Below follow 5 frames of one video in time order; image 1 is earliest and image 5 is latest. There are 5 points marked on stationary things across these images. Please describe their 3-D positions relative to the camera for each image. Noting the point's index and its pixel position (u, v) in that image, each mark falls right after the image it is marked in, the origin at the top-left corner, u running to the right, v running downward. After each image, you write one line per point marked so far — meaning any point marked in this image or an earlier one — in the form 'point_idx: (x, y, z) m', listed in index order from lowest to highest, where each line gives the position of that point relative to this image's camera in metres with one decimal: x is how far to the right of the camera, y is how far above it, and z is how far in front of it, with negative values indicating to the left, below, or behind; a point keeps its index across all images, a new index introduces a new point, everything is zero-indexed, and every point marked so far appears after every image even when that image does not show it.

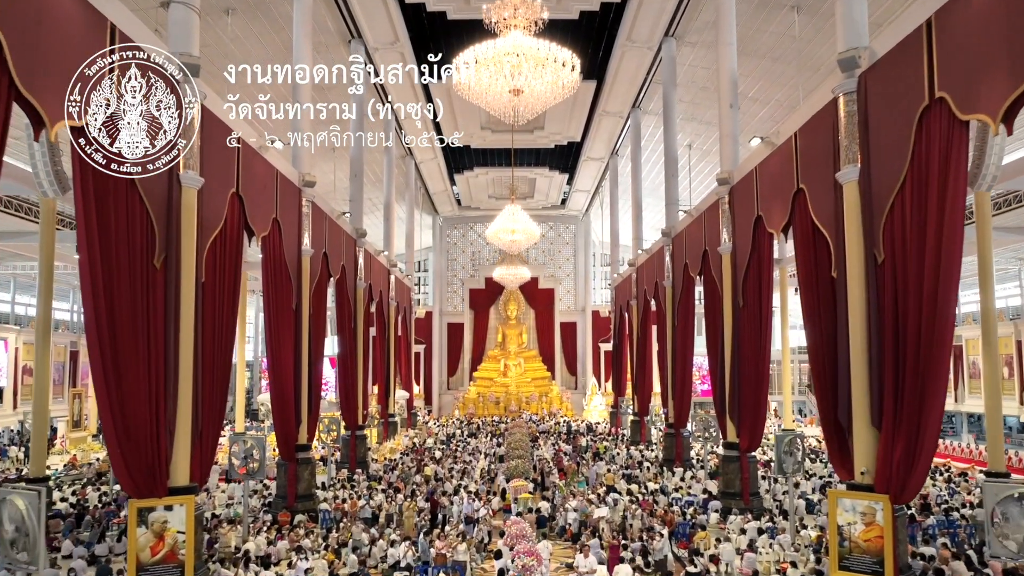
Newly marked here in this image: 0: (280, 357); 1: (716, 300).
0: (-2.6, -0.8, +7.9) m
1: (+2.7, -0.1, +9.3) m
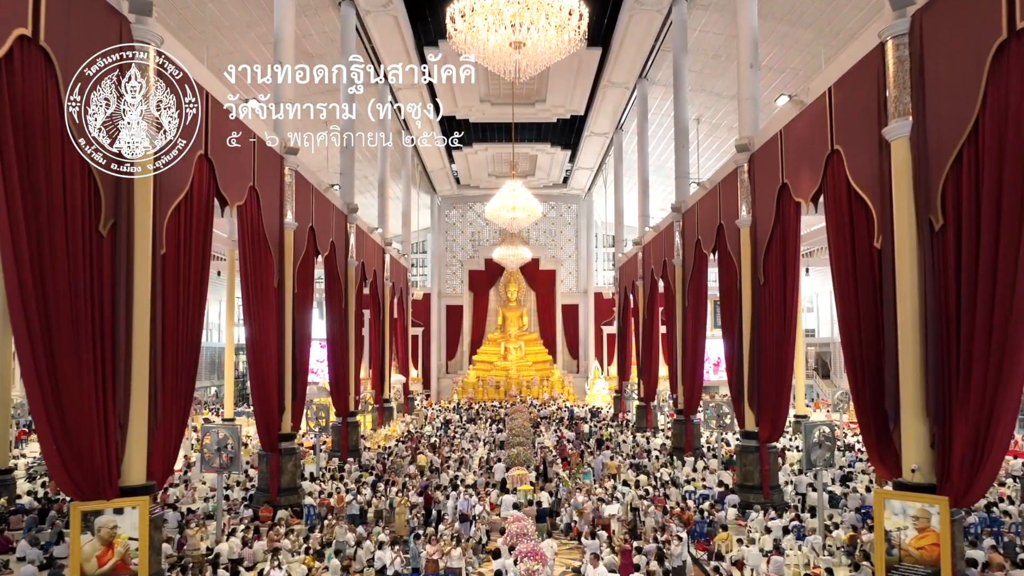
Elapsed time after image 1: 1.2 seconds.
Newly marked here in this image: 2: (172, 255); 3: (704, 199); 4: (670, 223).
0: (-2.6, -0.6, +7.2) m
1: (+2.7, +0.2, +8.6) m
2: (-2.6, +0.2, +5.3) m
3: (+2.7, +1.3, +9.9) m
4: (+2.7, +1.1, +11.8) m
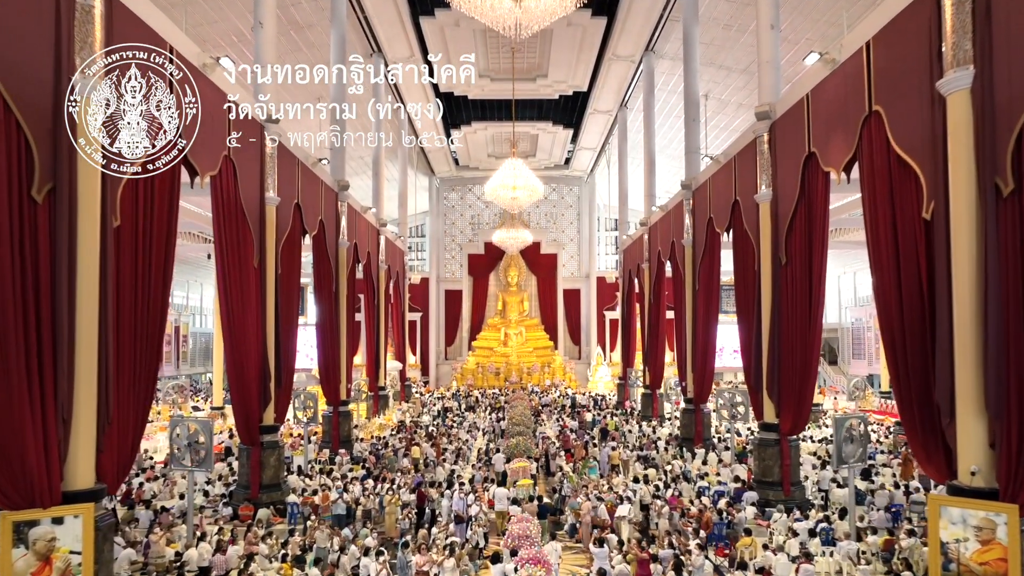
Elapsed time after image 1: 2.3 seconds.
0: (-2.6, -0.4, +6.6) m
1: (+2.7, +0.4, +8.0) m
2: (-2.6, +0.4, +4.7) m
3: (+2.7, +1.5, +9.3) m
4: (+2.7, +1.4, +11.2) m
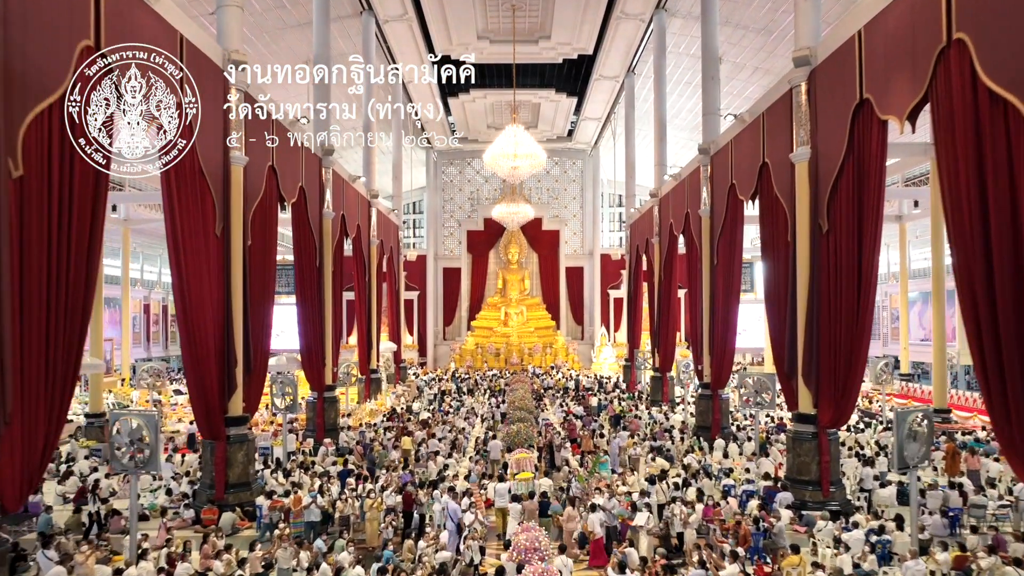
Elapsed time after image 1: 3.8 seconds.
0: (-2.6, -0.1, +5.7) m
1: (+2.7, +0.7, +7.1) m
2: (-2.6, +0.6, +3.8) m
3: (+2.7, +1.8, +8.3) m
4: (+2.7, +1.8, +10.2) m
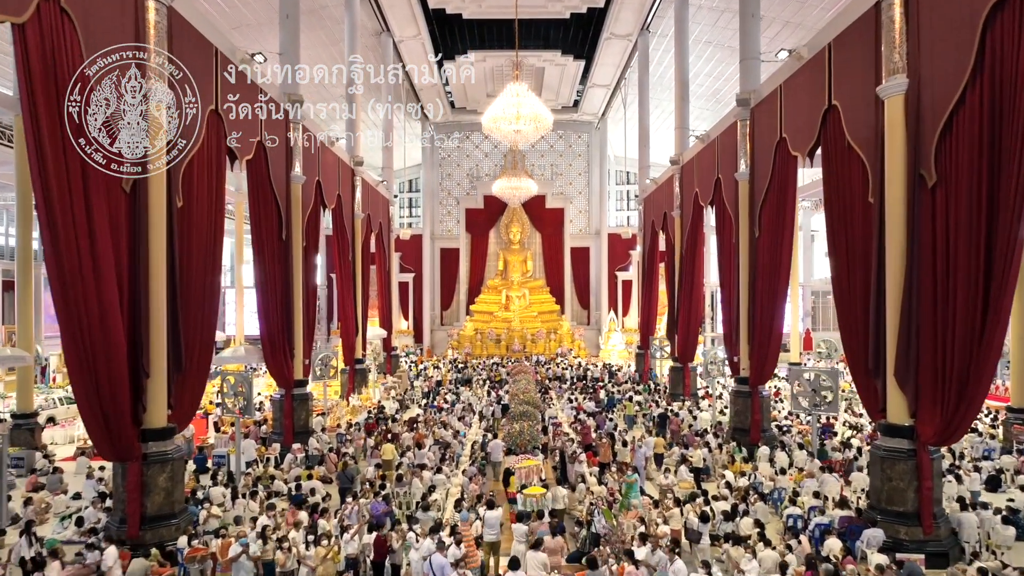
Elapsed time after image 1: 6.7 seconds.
0: (-2.6, 0.0, +4.2) m
1: (+2.7, +0.9, +5.6) m
2: (-2.6, +0.7, +2.3) m
3: (+2.8, +2.1, +6.8) m
4: (+2.7, +2.0, +8.7) m
